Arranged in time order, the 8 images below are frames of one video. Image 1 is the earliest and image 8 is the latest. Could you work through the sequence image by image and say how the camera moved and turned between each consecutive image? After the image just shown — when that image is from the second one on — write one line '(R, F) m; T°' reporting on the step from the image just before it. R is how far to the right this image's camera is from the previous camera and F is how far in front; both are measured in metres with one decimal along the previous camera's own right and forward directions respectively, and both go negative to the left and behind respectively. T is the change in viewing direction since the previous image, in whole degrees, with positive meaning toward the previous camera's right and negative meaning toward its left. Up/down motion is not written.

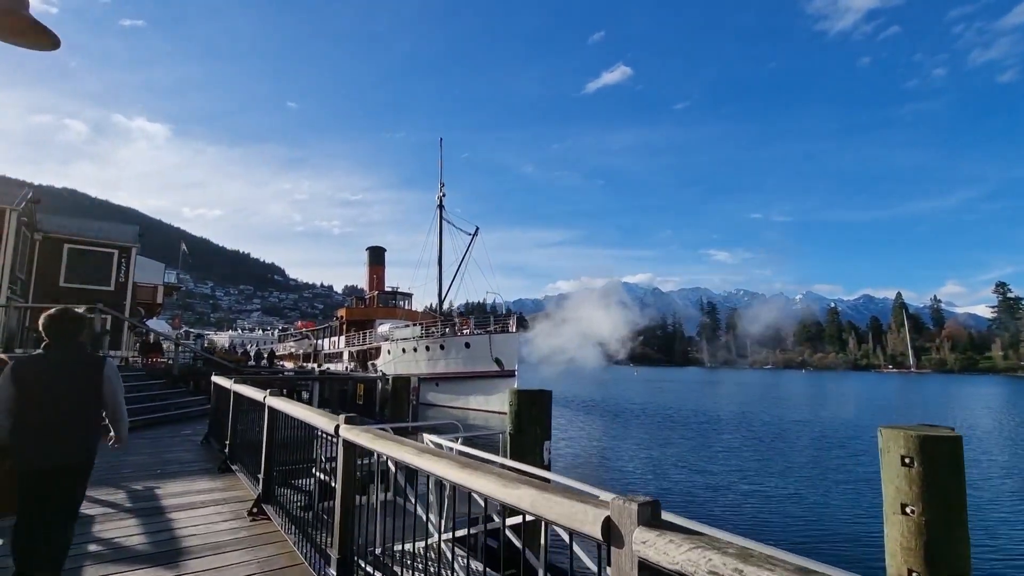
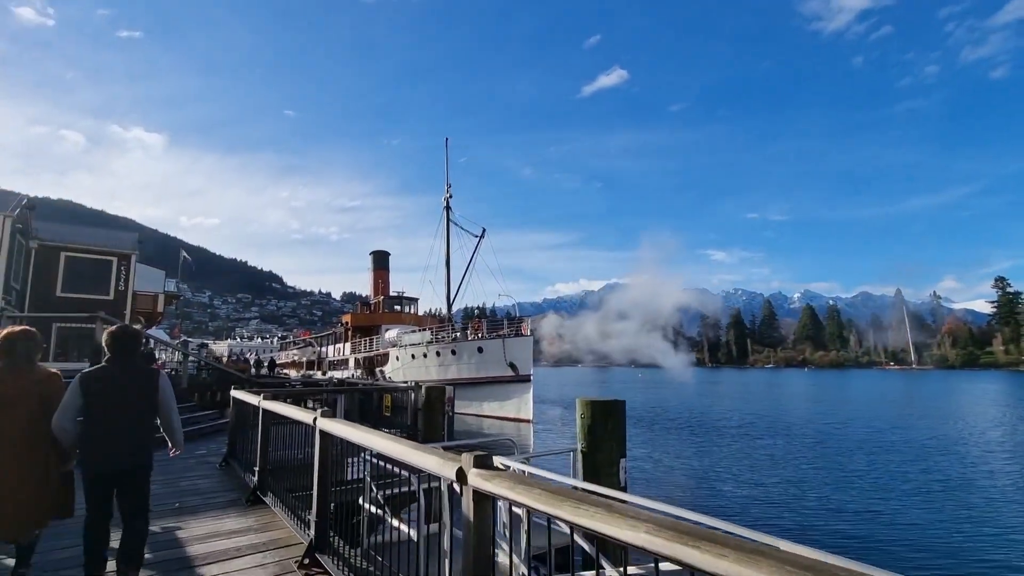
(-0.5, +0.5) m; 0°
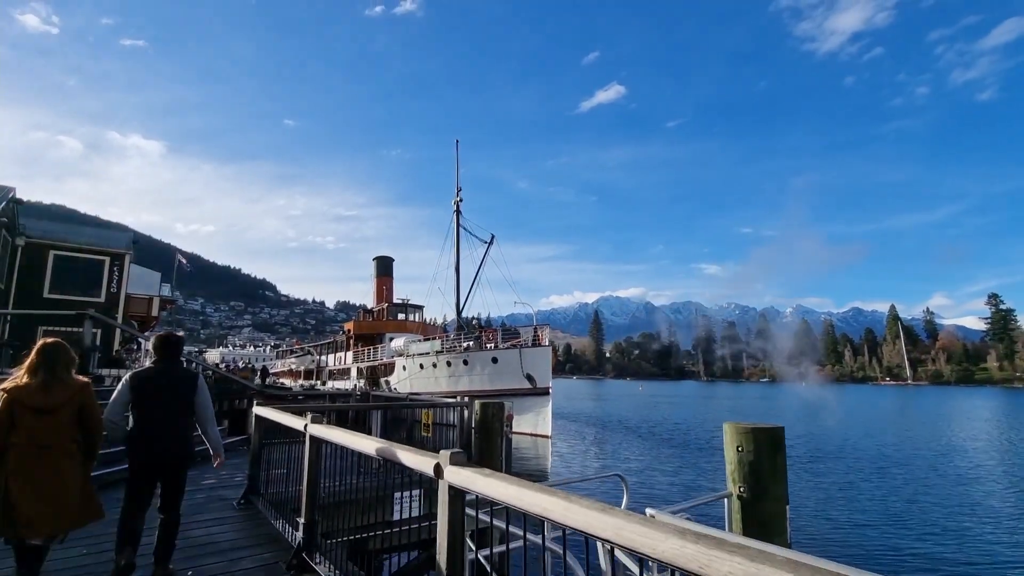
(-0.7, +0.9) m; +1°
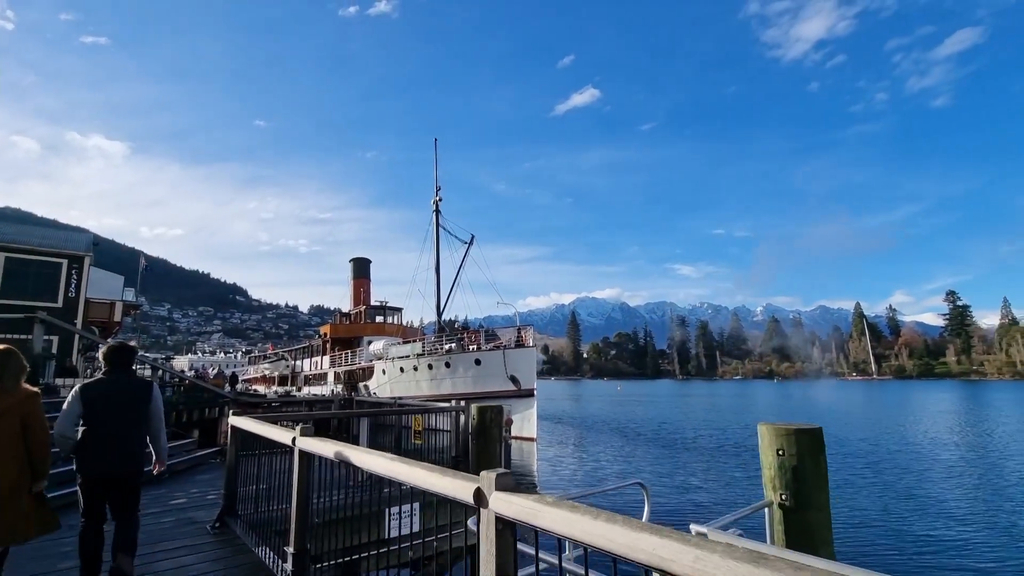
(-0.2, +0.3) m; +2°
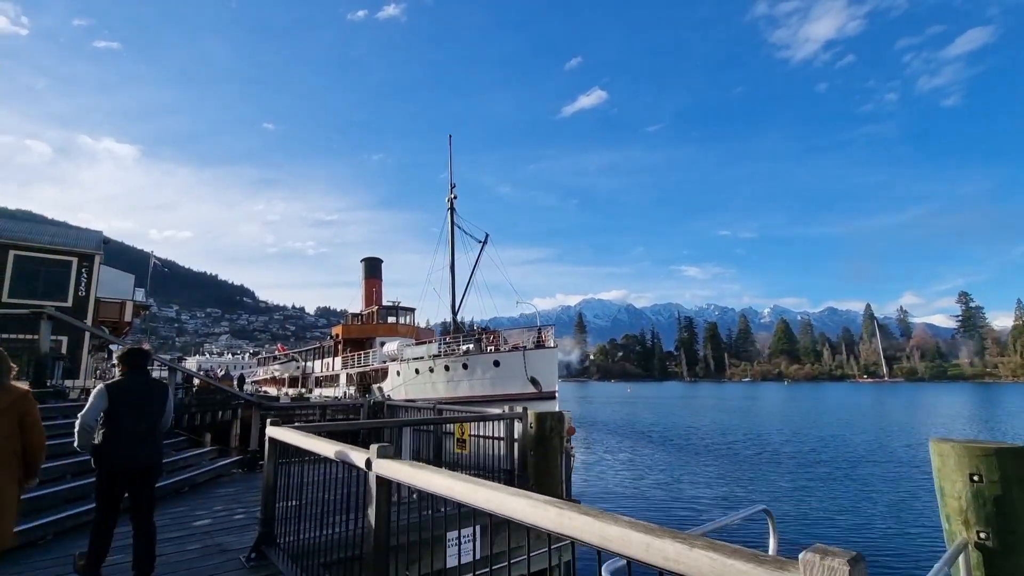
(-0.4, +0.5) m; -1°
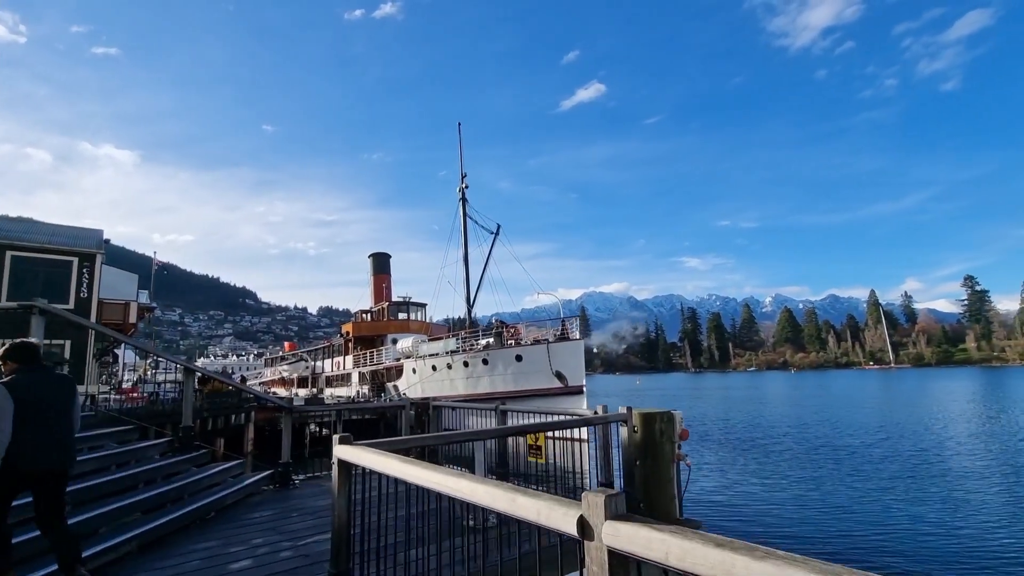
(-0.5, +0.7) m; 0°
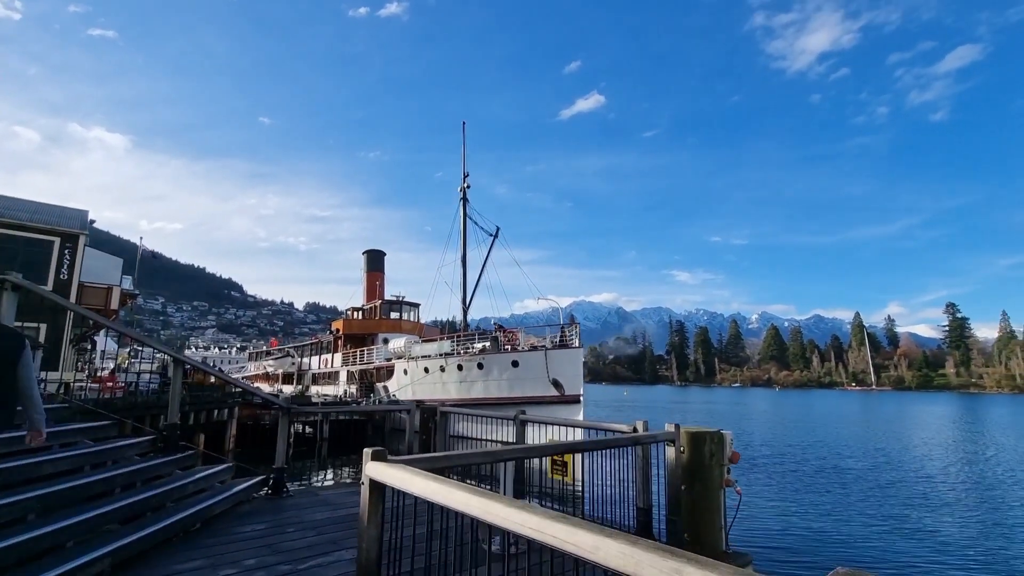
(-0.2, +0.3) m; +1°
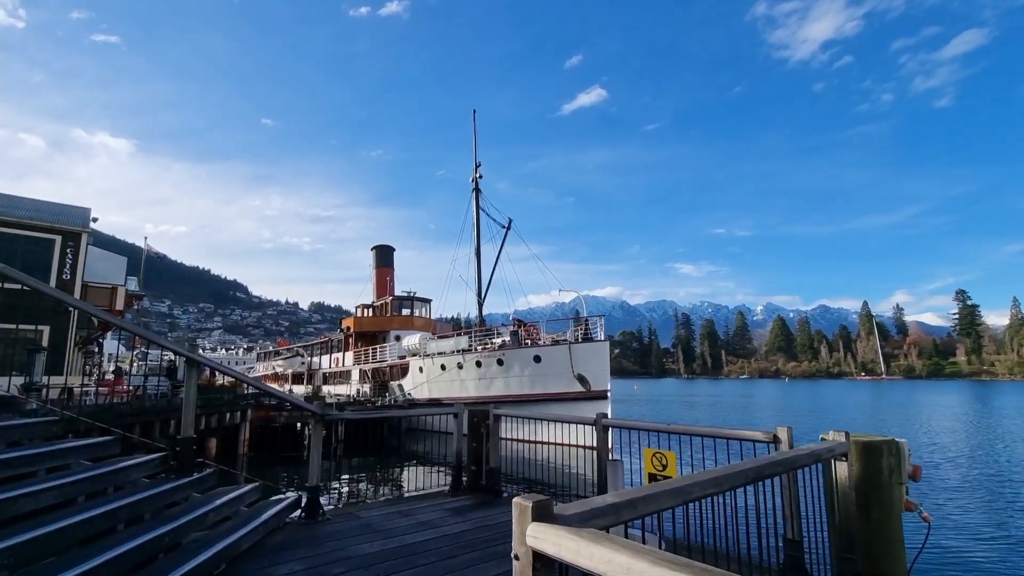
(-0.4, +0.6) m; 0°
